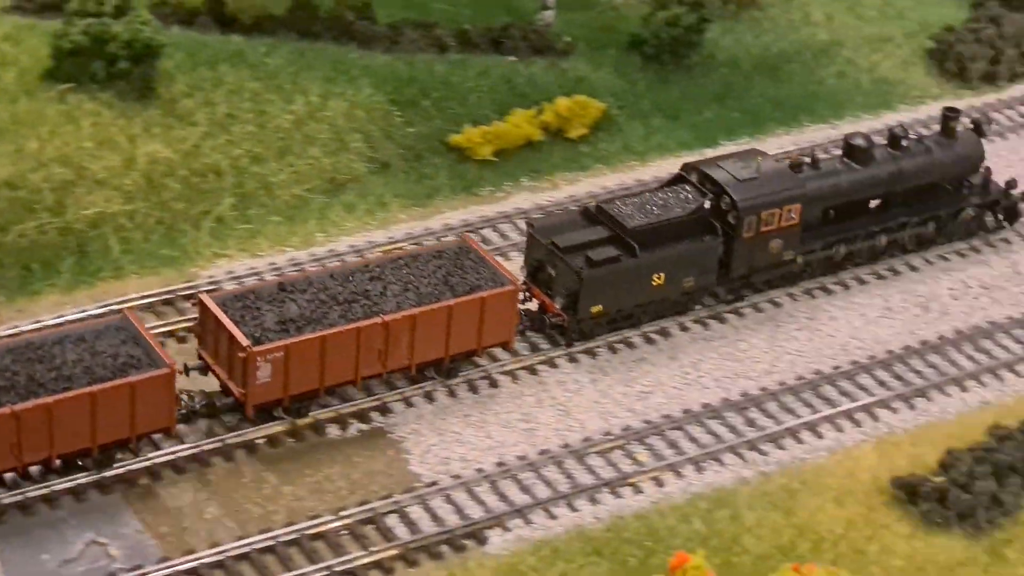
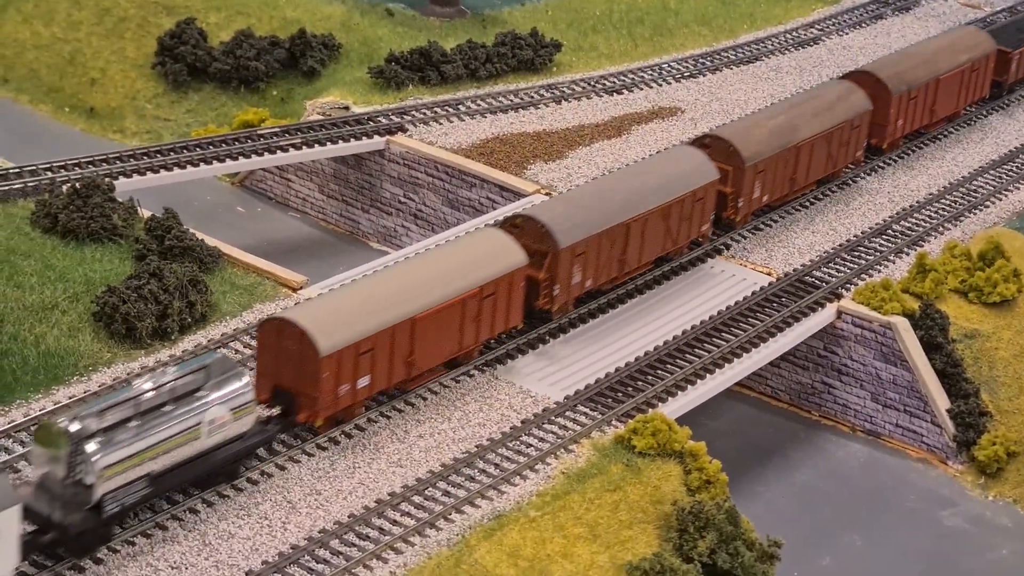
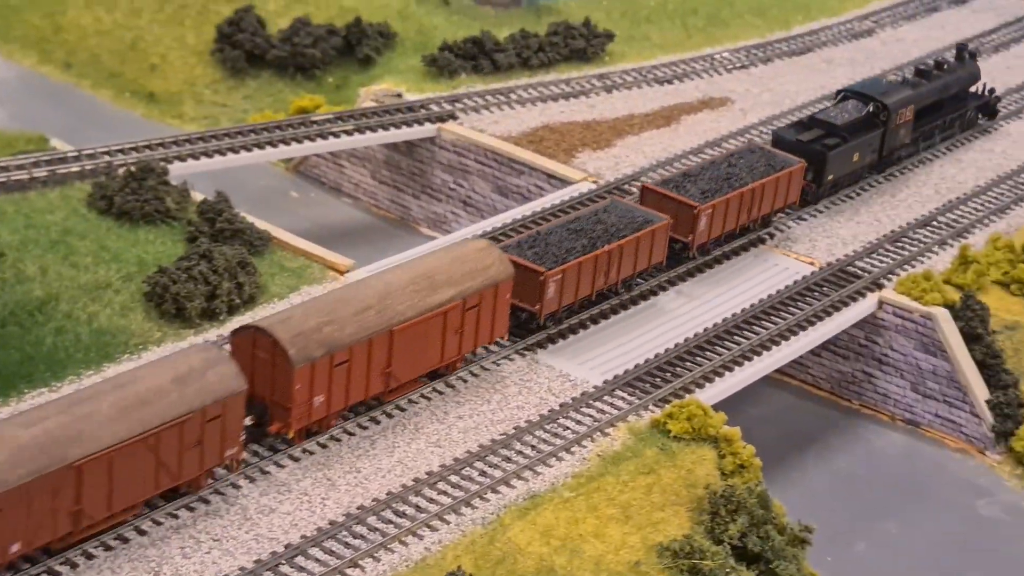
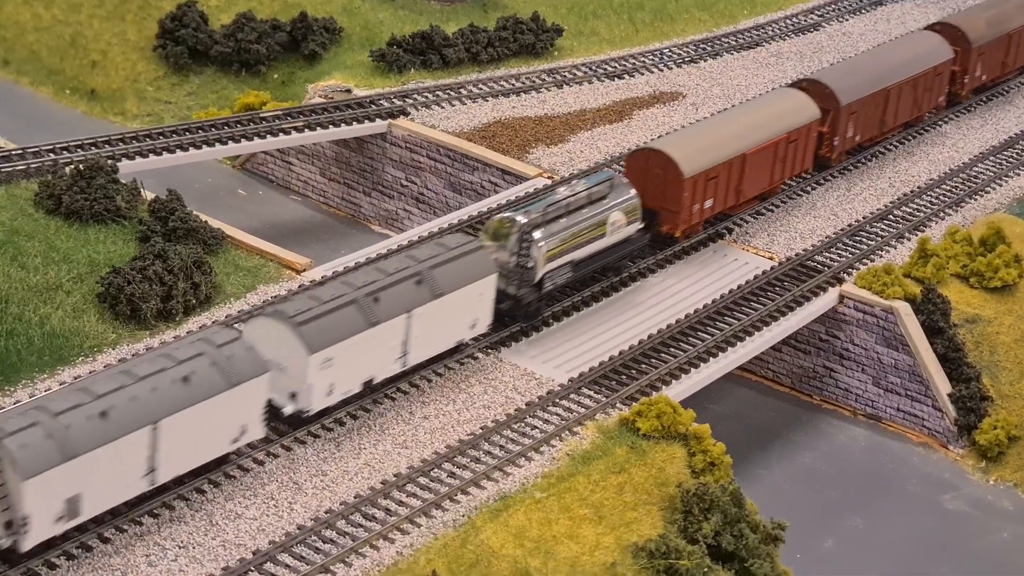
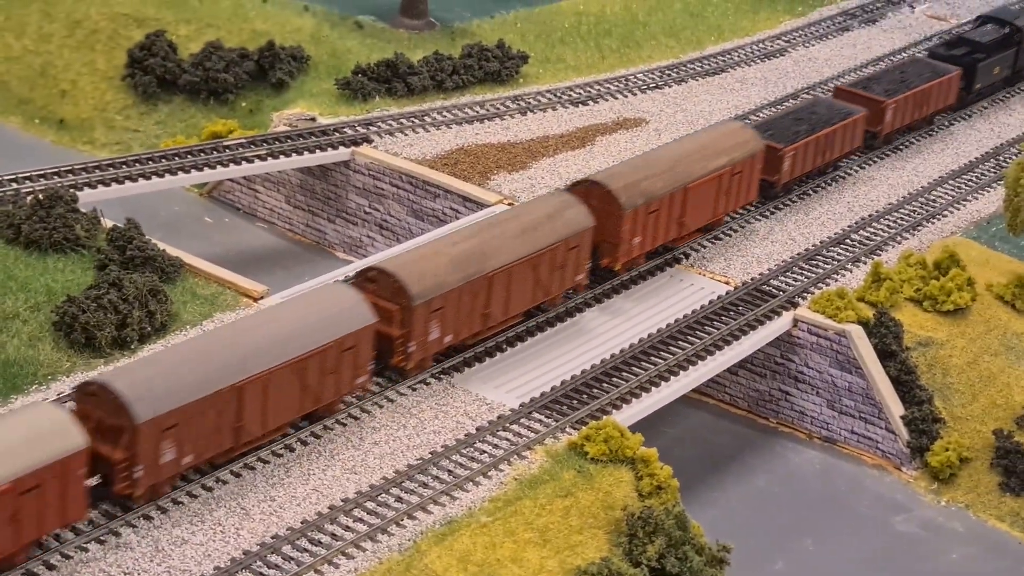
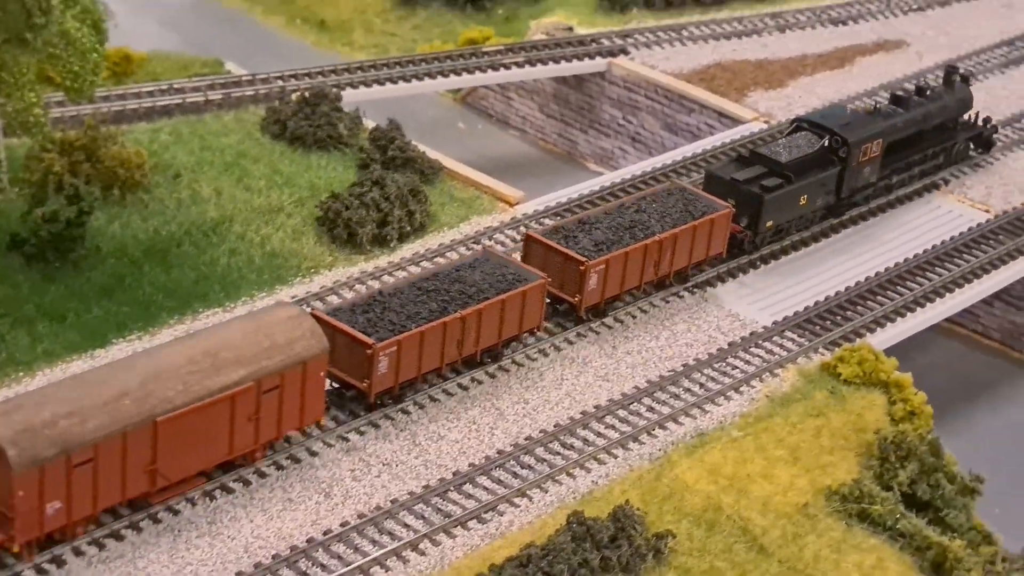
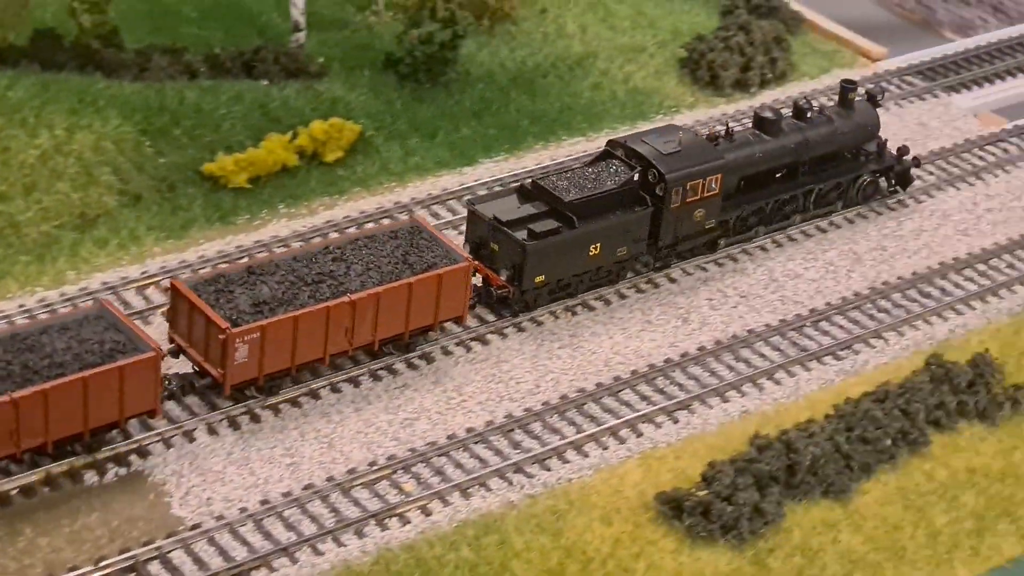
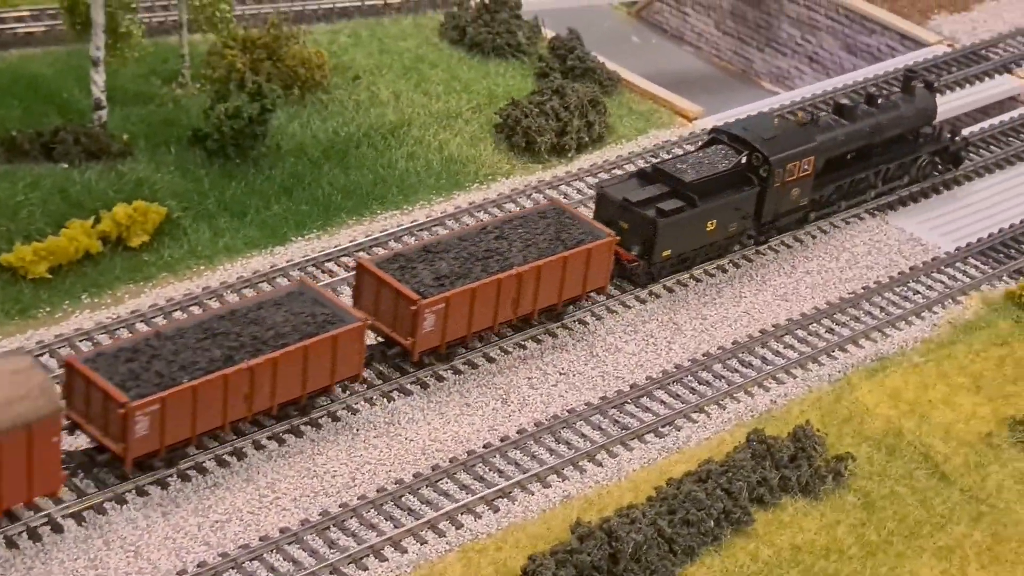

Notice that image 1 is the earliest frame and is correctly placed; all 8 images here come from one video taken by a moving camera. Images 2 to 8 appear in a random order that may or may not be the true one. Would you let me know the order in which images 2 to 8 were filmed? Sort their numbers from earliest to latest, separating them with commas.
7, 8, 6, 3, 5, 2, 4
